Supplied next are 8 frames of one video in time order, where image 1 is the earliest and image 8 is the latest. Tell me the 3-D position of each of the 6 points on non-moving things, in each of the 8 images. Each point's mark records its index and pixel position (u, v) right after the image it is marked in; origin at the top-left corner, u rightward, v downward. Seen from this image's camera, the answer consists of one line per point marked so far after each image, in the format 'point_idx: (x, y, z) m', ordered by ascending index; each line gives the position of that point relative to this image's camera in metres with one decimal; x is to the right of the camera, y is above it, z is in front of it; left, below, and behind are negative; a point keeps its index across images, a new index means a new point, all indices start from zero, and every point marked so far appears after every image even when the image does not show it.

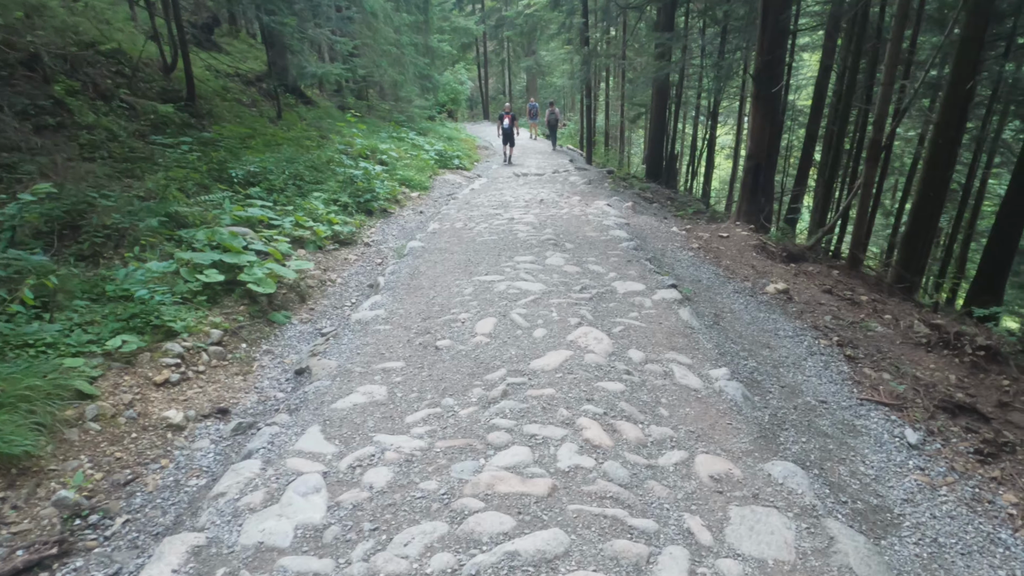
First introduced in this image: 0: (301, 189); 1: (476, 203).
0: (-2.8, +1.3, +8.9) m
1: (-0.5, +1.2, +9.6) m
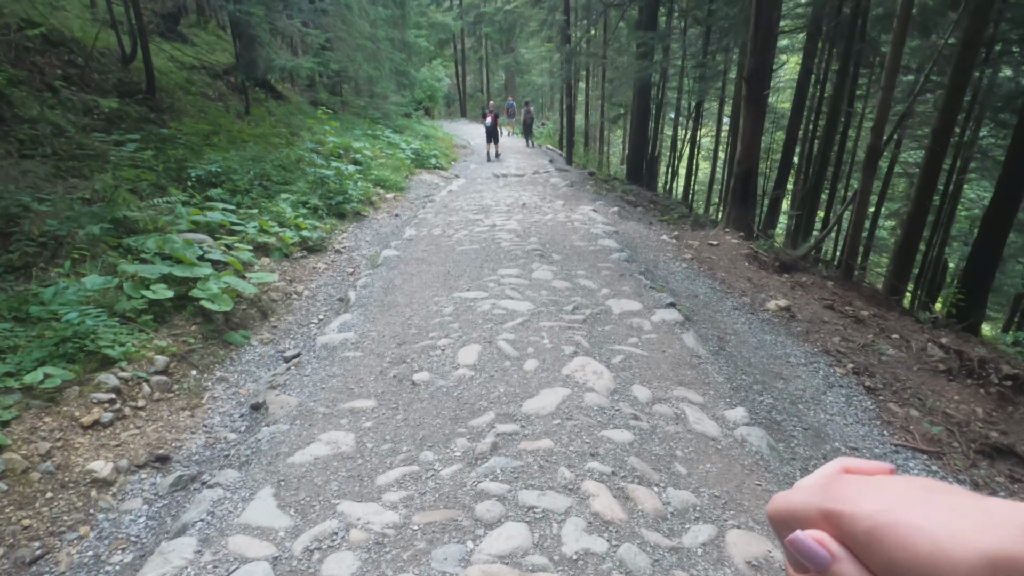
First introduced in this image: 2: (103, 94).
0: (-3.1, +1.2, +8.4) m
1: (-0.8, +1.1, +9.2) m
2: (-5.7, +2.7, +9.2) m
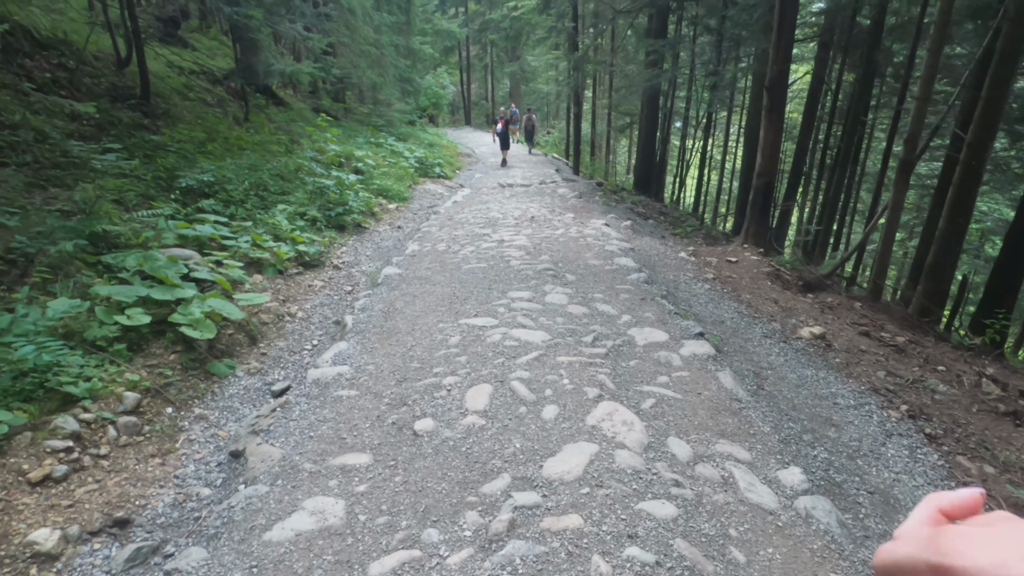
0: (-3.0, +1.0, +8.0) m
1: (-0.7, +0.9, +8.7) m
2: (-5.6, +2.5, +8.9) m
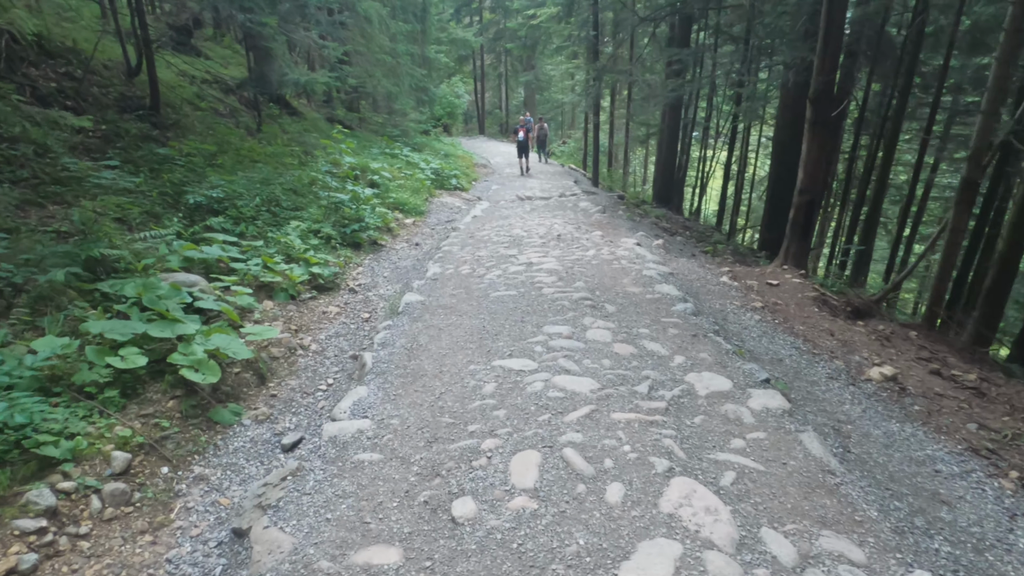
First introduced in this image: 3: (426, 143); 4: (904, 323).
0: (-2.7, +0.8, +7.5) m
1: (-0.4, +0.6, +8.3) m
2: (-5.2, +2.3, +8.5) m
3: (-2.5, +4.3, +19.6) m
4: (+4.2, -0.4, +7.1) m
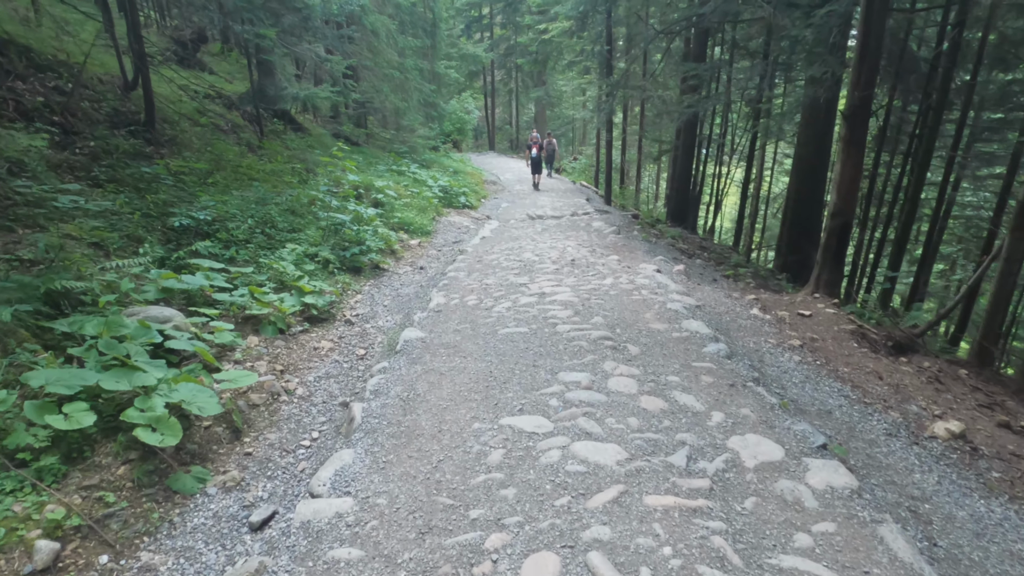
0: (-2.6, +0.5, +7.1) m
1: (-0.3, +0.3, +7.8) m
2: (-5.1, +2.0, +8.1) m
3: (-2.2, +3.7, +19.2) m
4: (+4.3, -0.7, +6.5) m
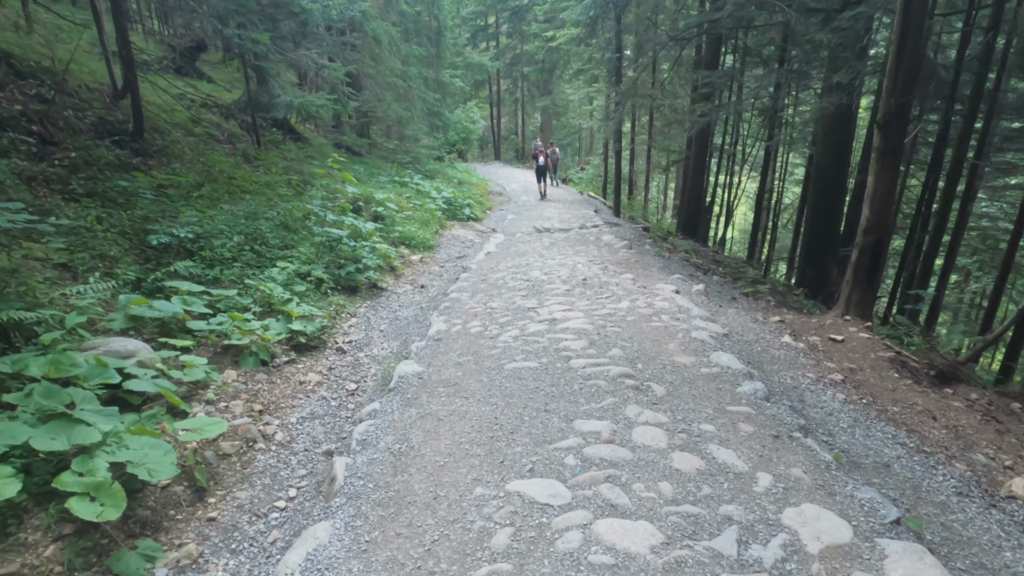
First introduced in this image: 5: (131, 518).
0: (-2.5, +0.3, +6.6) m
1: (-0.2, +0.1, +7.3) m
2: (-5.0, +1.7, +7.6) m
3: (-2.1, +3.3, +18.8) m
4: (+4.3, -0.9, +5.9) m
5: (-1.6, -1.0, +2.8) m
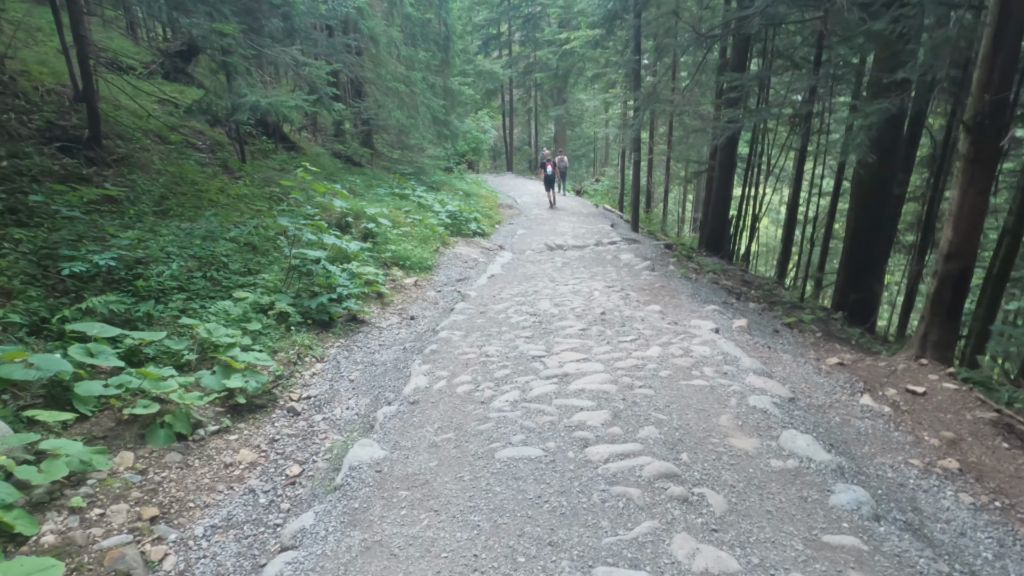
0: (-2.5, 0.0, +5.4) m
1: (-0.1, -0.2, +6.1) m
2: (-5.0, +1.4, +6.6) m
3: (-1.8, +2.8, +17.7) m
4: (+4.3, -1.2, +4.7) m
5: (-1.7, -1.2, +1.6) m
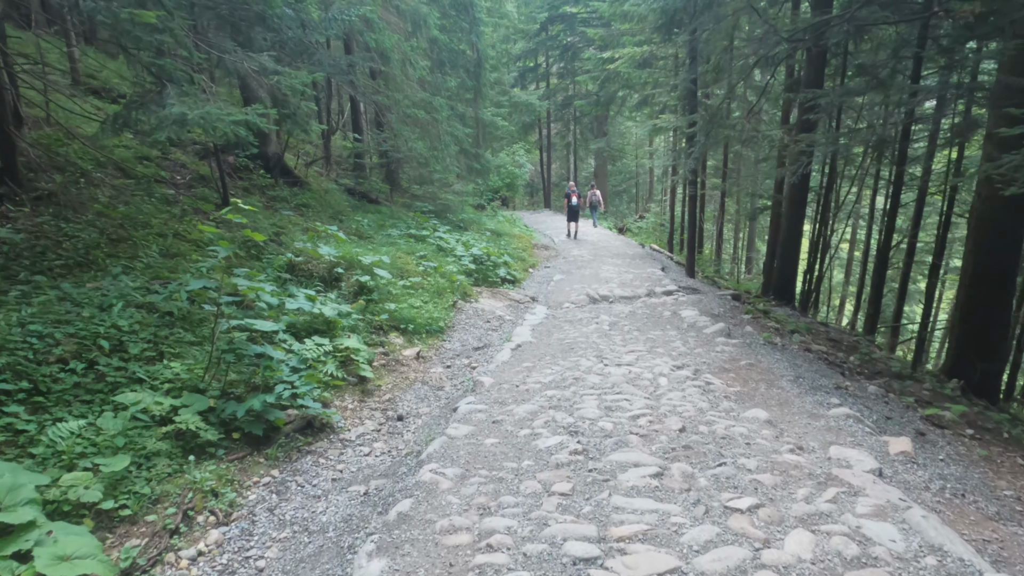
0: (-2.3, -0.6, +3.5) m
1: (0.0, -0.8, +4.0) m
2: (-4.8, +0.8, +4.9) m
3: (-0.9, +1.6, +15.9) m
4: (+4.4, -1.7, +2.3) m
5: (-1.7, -1.5, -0.4) m
